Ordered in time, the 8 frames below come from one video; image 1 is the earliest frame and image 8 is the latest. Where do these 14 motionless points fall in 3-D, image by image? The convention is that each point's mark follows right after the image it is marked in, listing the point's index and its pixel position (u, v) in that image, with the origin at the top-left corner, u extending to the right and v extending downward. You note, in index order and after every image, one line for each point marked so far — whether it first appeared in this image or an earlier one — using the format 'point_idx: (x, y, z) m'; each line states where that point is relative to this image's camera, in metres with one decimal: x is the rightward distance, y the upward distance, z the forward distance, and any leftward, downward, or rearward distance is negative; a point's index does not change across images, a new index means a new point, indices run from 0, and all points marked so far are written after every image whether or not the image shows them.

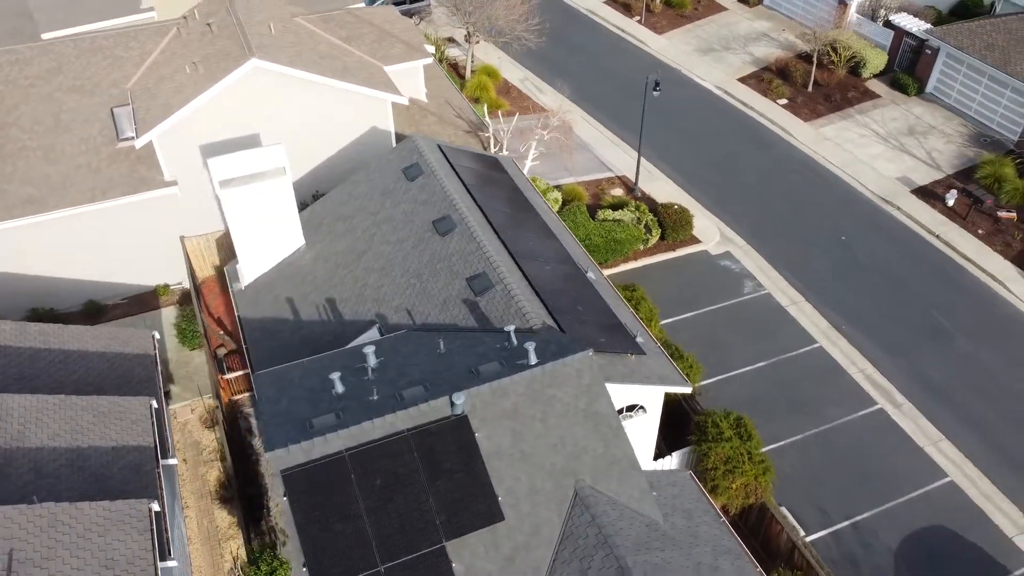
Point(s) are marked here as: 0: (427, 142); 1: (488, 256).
0: (-2.1, +3.6, +19.7) m
1: (-0.5, +0.7, +16.3) m
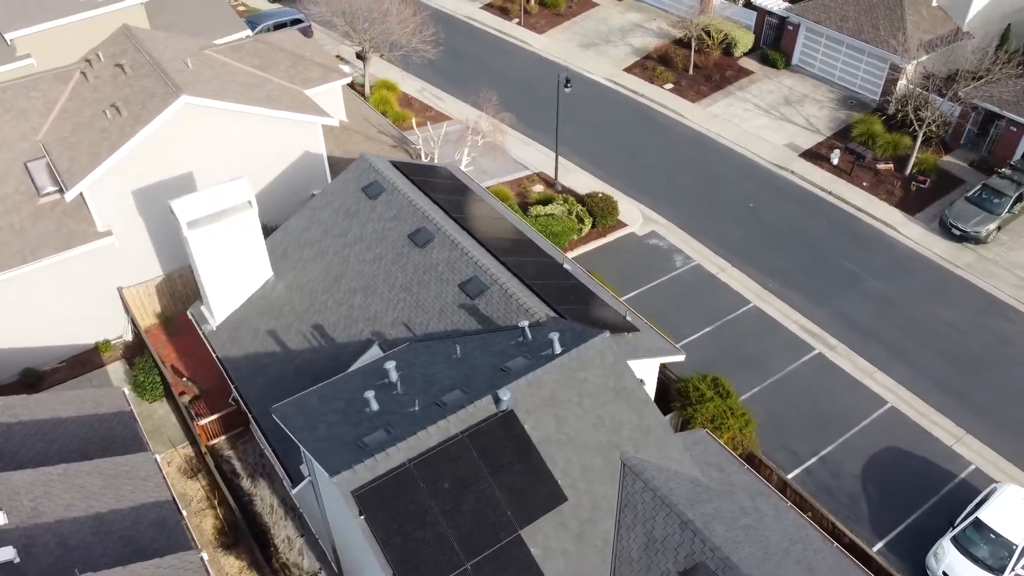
0: (-3.4, +3.2, +20.0) m
1: (-0.8, +0.6, +16.8) m
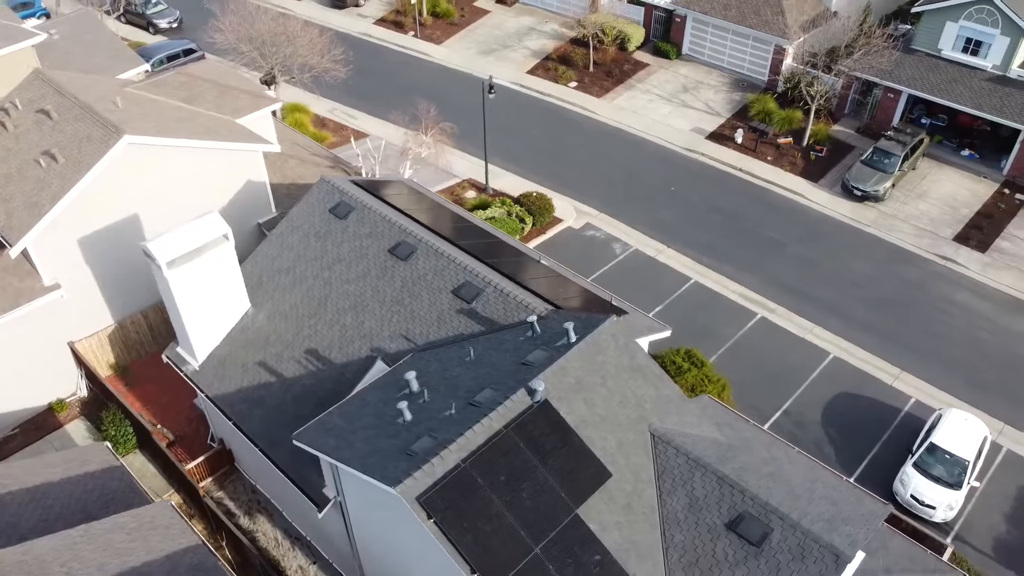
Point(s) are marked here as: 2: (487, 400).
0: (-4.4, +2.7, +20.1) m
1: (-1.0, +0.5, +17.3) m
2: (-0.4, -1.9, +13.7) m
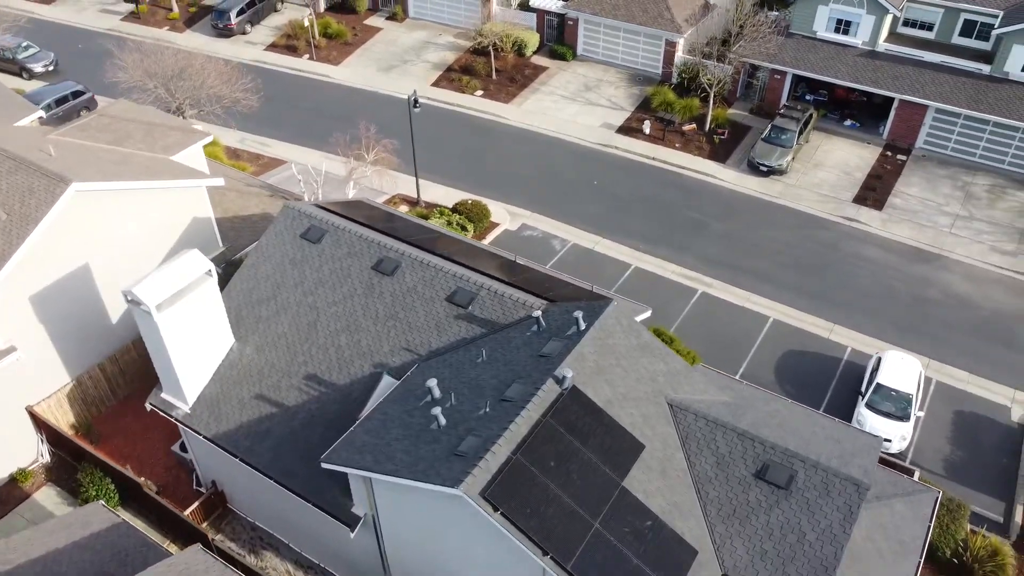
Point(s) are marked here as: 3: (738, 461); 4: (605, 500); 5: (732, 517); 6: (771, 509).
0: (-5.3, +2.1, +20.1) m
1: (-1.3, +0.3, +17.8) m
2: (+0.1, -1.9, +14.3) m
3: (+4.1, -3.1, +14.4) m
4: (+1.6, -3.5, +13.3) m
5: (+3.9, -4.0, +14.0) m
6: (+4.5, -3.8, +13.9) m
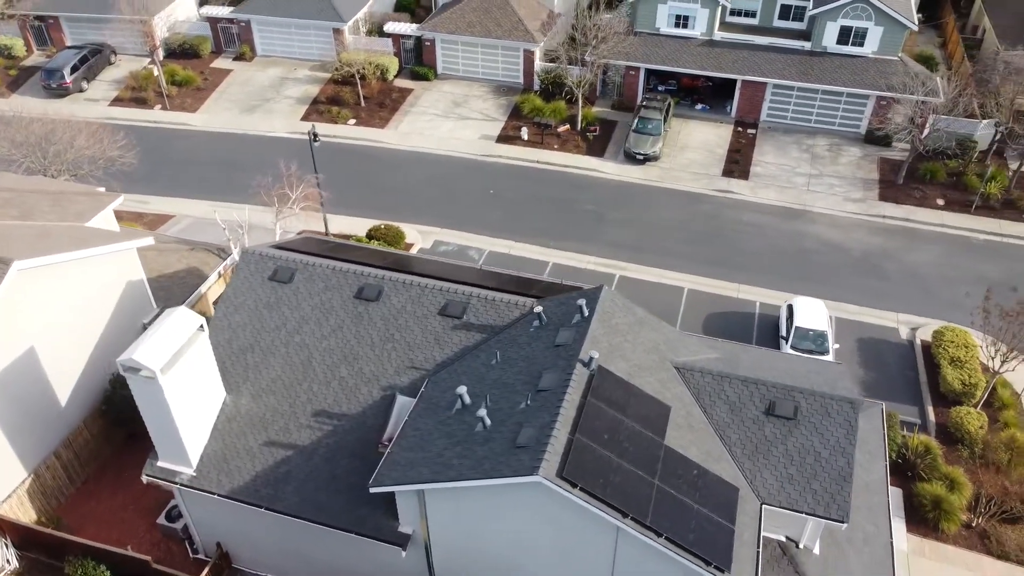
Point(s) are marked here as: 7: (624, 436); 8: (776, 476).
0: (-6.3, +1.0, +19.9) m
1: (-1.7, 0.0, +18.5) m
2: (+0.8, -1.8, +15.4) m
3: (+4.8, -2.3, +16.2) m
4: (+2.6, -3.1, +14.7) m
5: (+4.8, -3.2, +15.8) m
6: (+5.4, -3.0, +15.8) m
7: (+2.1, -2.7, +14.7) m
8: (+5.1, -3.6, +15.6) m
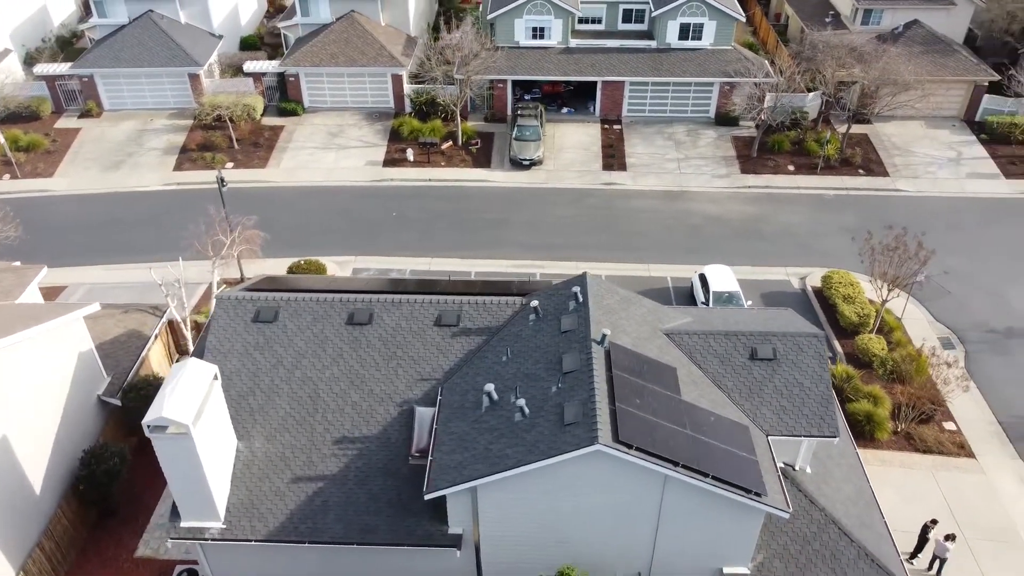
0: (-6.9, -0.1, +19.7) m
1: (-2.0, -0.3, +19.3) m
2: (+1.3, -1.6, +16.7) m
3: (+5.1, -1.5, +18.4) m
4: (+3.5, -2.6, +16.4) m
5: (+5.3, -2.4, +18.0) m
6: (+5.9, -2.0, +18.1) m
7: (+2.8, -2.2, +16.3) m
8: (+5.8, -2.7, +17.8) m
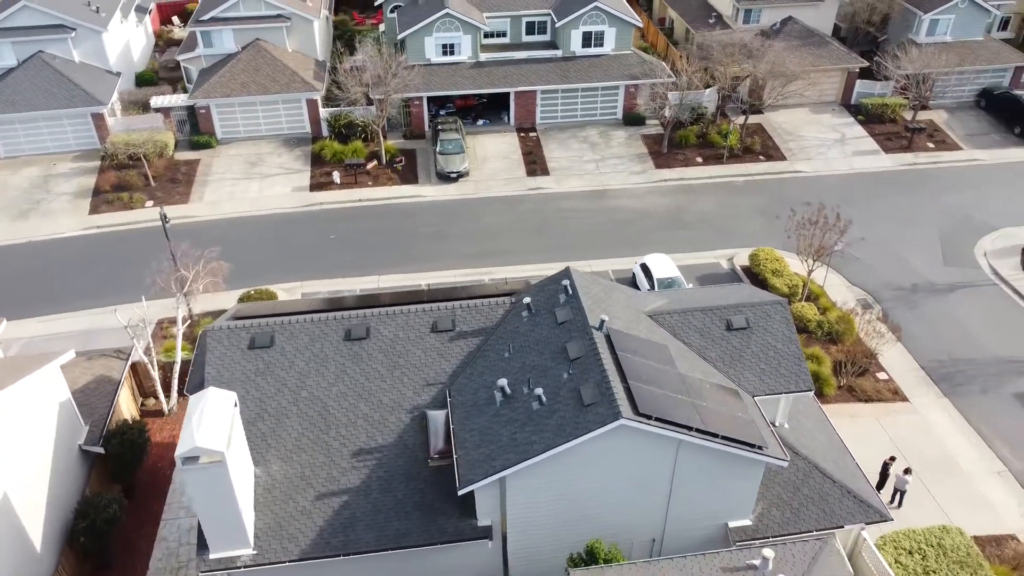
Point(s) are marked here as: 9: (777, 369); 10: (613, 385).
0: (-7.1, -0.8, +19.7) m
1: (-2.2, -0.5, +19.9) m
2: (+1.5, -1.4, +17.8) m
3: (+5.0, -1.0, +20.0) m
4: (+3.8, -2.1, +17.9) m
5: (+5.4, -1.8, +19.6) m
6: (+5.9, -1.4, +19.9) m
7: (+3.1, -1.9, +17.7) m
8: (+5.9, -2.1, +19.5) m
9: (+6.5, -2.0, +19.6) m
10: (+2.1, -2.0, +16.7) m
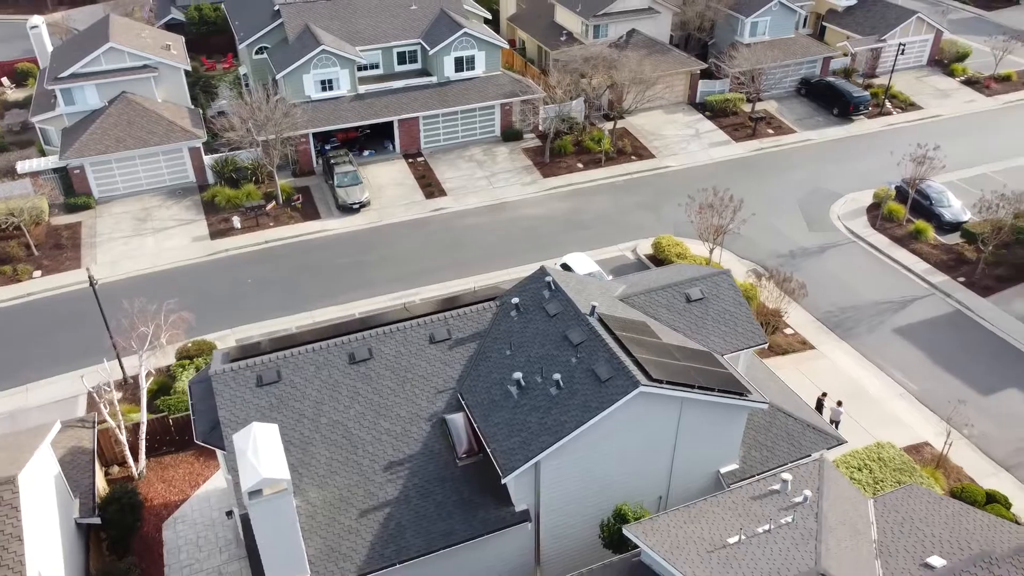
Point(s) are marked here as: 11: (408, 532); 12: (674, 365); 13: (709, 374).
0: (-7.1, -1.9, +19.7) m
1: (-2.5, -0.9, +21.0) m
2: (+1.7, -1.2, +19.6) m
3: (+4.5, -0.4, +22.5) m
4: (+4.0, -1.6, +20.1) m
5: (+5.1, -1.1, +22.2) m
6: (+5.5, -0.6, +22.5) m
7: (+3.4, -1.4, +19.8) m
8: (+5.7, -1.3, +22.2) m
9: (+6.2, -1.2, +22.4) m
10: (+2.6, -1.6, +18.6) m
11: (-2.4, -5.5, +18.2) m
12: (+3.9, -1.9, +19.5) m
13: (+4.9, -2.1, +19.9) m
